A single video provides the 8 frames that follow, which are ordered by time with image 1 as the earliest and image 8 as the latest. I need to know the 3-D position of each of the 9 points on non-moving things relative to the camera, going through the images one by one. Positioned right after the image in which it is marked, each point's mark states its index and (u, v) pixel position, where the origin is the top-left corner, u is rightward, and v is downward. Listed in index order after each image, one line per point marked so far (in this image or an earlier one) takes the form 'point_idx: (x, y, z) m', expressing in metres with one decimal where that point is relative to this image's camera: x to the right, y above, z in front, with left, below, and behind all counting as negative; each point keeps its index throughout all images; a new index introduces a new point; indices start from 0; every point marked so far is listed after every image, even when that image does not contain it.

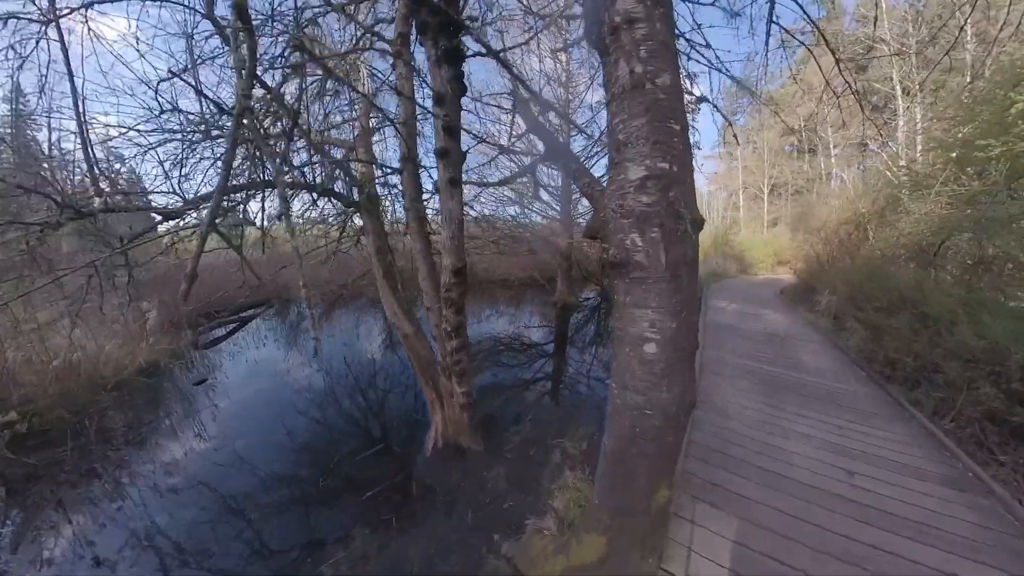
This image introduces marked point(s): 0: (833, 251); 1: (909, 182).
0: (+6.6, +0.8, +8.6) m
1: (+5.9, +1.5, +6.2) m
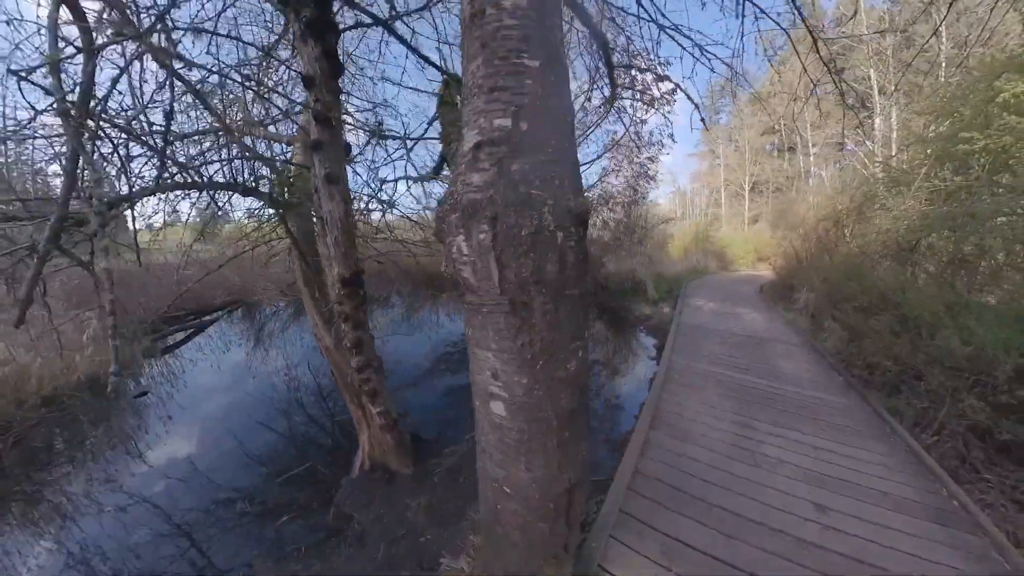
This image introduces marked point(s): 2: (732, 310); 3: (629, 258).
0: (+6.0, +0.8, +8.4) m
1: (+5.4, +1.6, +6.1) m
2: (+3.6, -0.4, +6.8) m
3: (+2.6, +0.7, +9.5) m
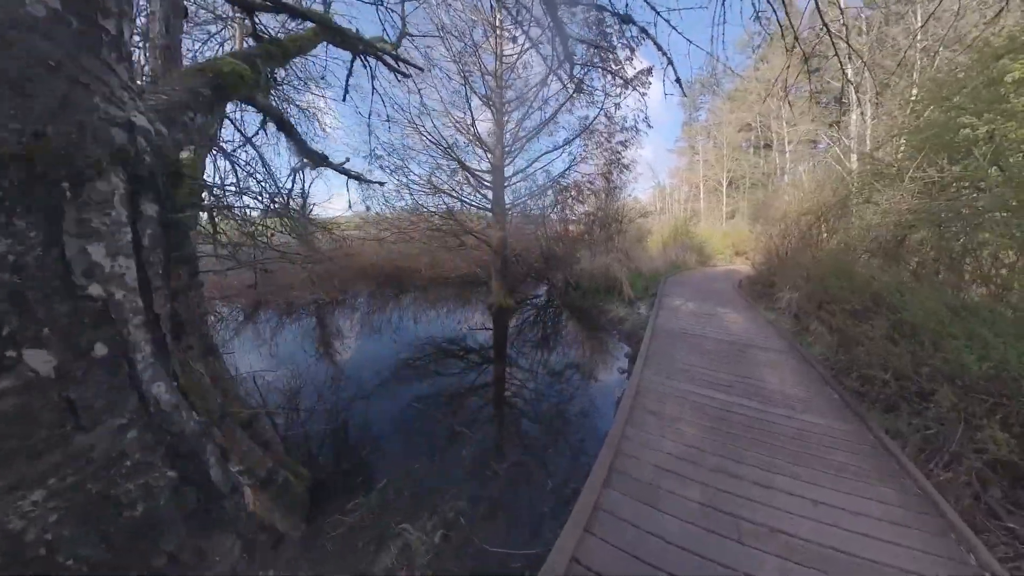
0: (+5.4, +0.9, +8.1) m
1: (+4.9, +1.6, +5.7) m
2: (+3.1, -0.3, +6.4) m
3: (+2.0, +0.7, +9.0) m
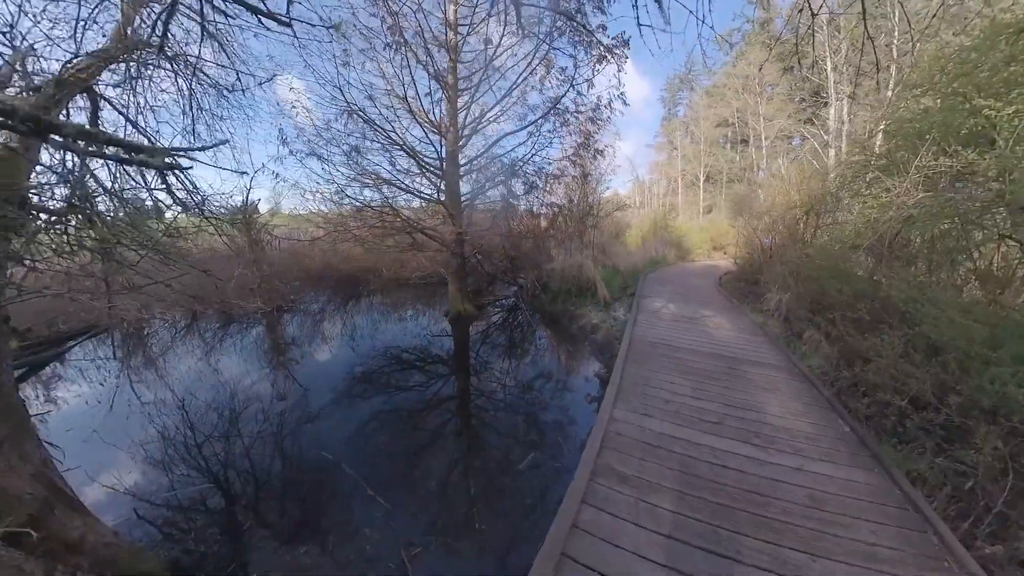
0: (+4.8, +0.9, +7.6) m
1: (+4.4, +1.6, +5.2) m
2: (+2.6, -0.4, +5.9) m
3: (+1.4, +0.7, +8.4) m
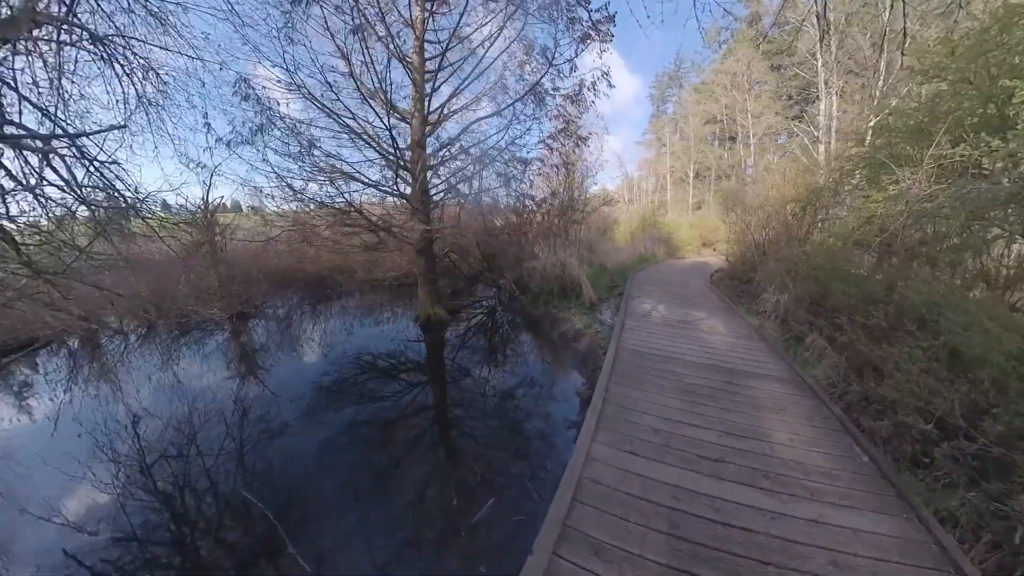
0: (+4.5, +0.9, +7.3) m
1: (+4.1, +1.6, +4.8) m
2: (+2.3, -0.4, +5.5) m
3: (+1.0, +0.7, +8.0) m
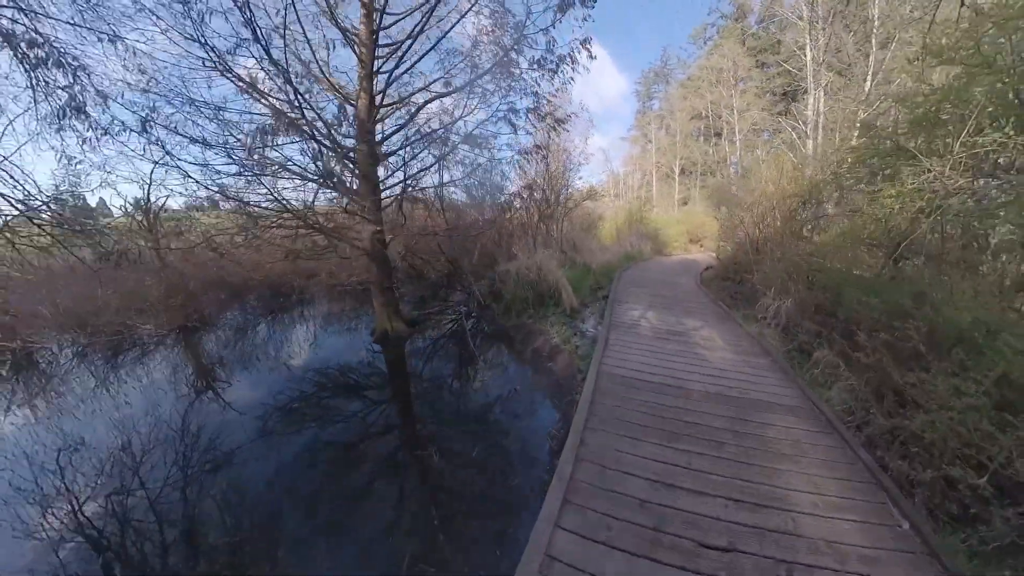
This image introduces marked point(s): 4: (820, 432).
0: (+4.1, +0.9, +6.8) m
1: (+3.8, +1.5, +4.3) m
2: (+2.0, -0.4, +4.9) m
3: (+0.6, +0.7, +7.4) m
4: (+1.9, -0.9, +2.7) m
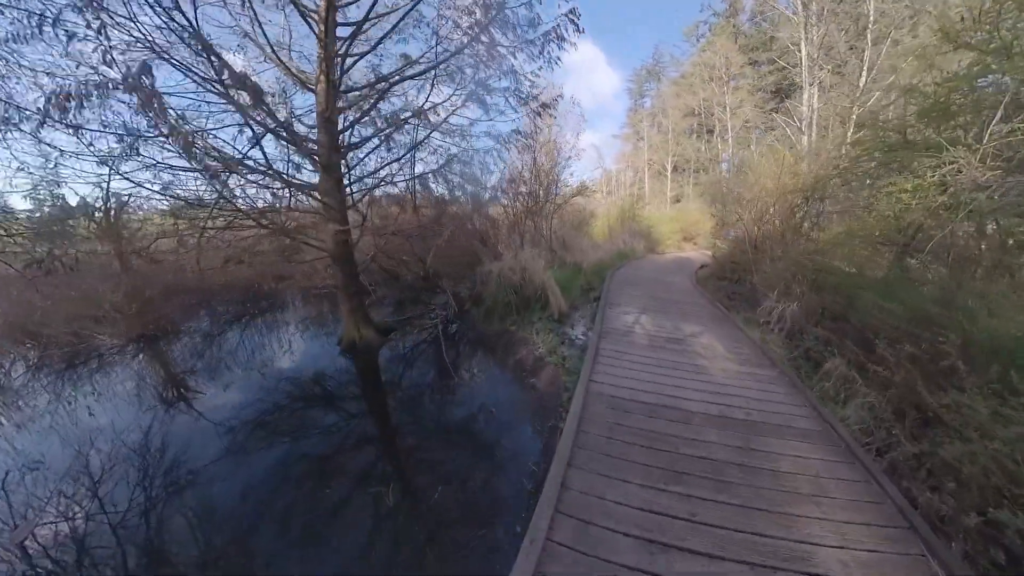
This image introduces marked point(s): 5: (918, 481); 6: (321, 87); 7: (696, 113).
0: (+3.9, +0.9, +6.5) m
1: (+3.6, +1.5, +4.0) m
2: (+1.8, -0.4, +4.6) m
3: (+0.4, +0.7, +7.1) m
4: (+1.8, -0.9, +2.3) m
5: (+2.2, -1.0, +2.3) m
6: (-1.7, +2.0, +4.2) m
7: (+8.3, +7.8, +18.6) m
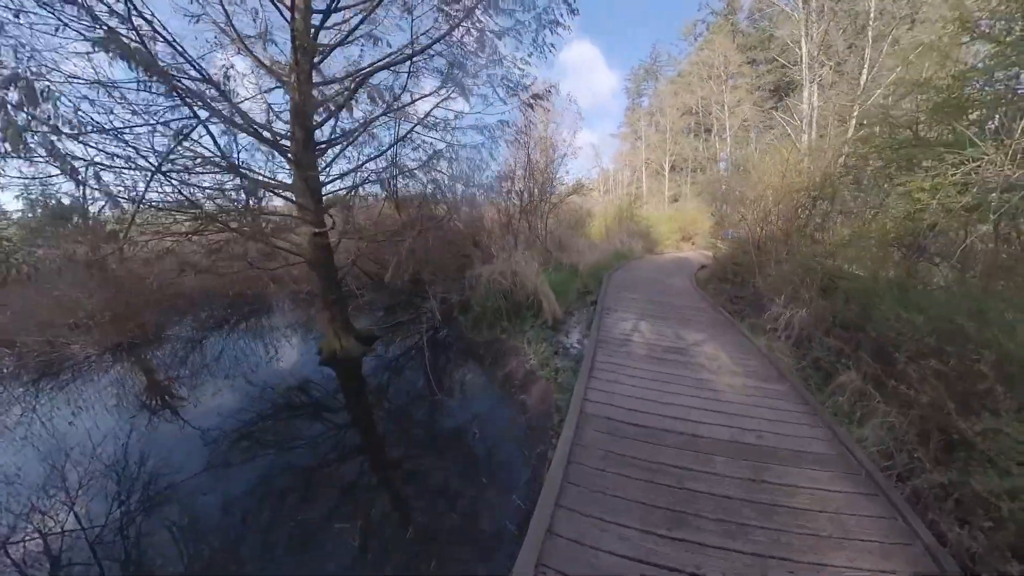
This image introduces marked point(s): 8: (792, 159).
0: (+3.8, +0.8, +6.3) m
1: (+3.5, +1.4, +3.8) m
2: (+1.7, -0.5, +4.4) m
3: (+0.3, +0.6, +6.8) m
4: (+1.7, -1.0, +2.1) m
5: (+2.1, -1.1, +2.0) m
6: (-1.8, +1.9, +4.0) m
7: (+8.1, +7.8, +18.3) m
8: (+4.0, +1.8, +5.8) m
